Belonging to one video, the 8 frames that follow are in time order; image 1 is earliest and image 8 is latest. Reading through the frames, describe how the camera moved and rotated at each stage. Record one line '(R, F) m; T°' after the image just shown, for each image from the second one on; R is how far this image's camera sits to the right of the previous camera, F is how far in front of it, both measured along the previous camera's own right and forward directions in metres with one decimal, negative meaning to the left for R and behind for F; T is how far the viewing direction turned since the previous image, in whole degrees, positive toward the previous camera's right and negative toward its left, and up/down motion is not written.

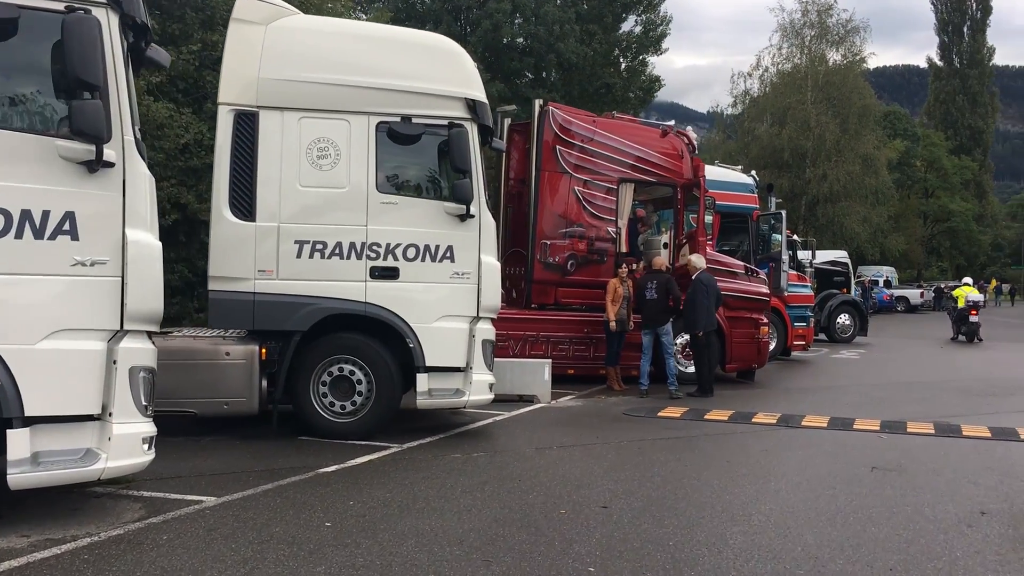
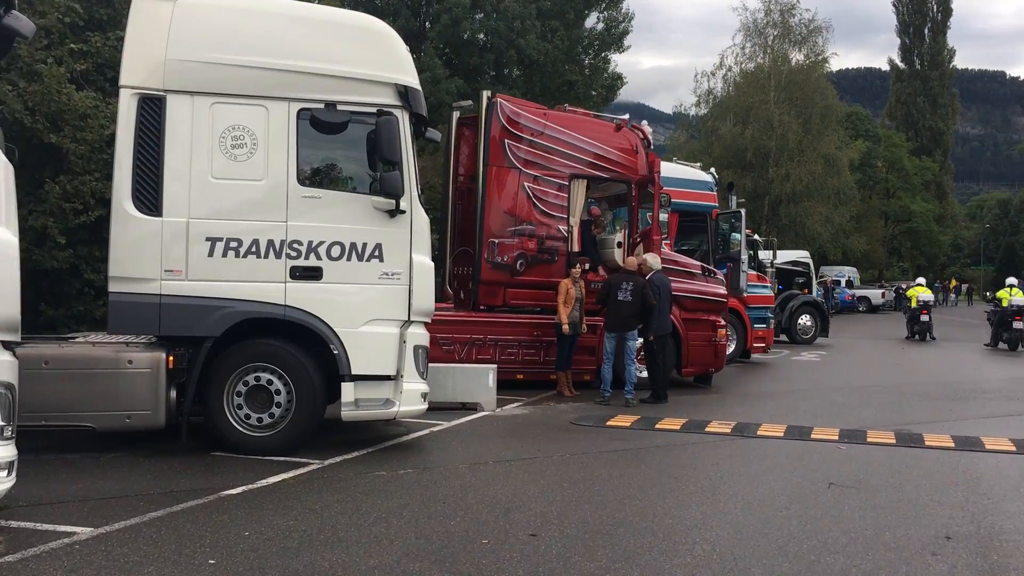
(+0.2, +0.5) m; +2°
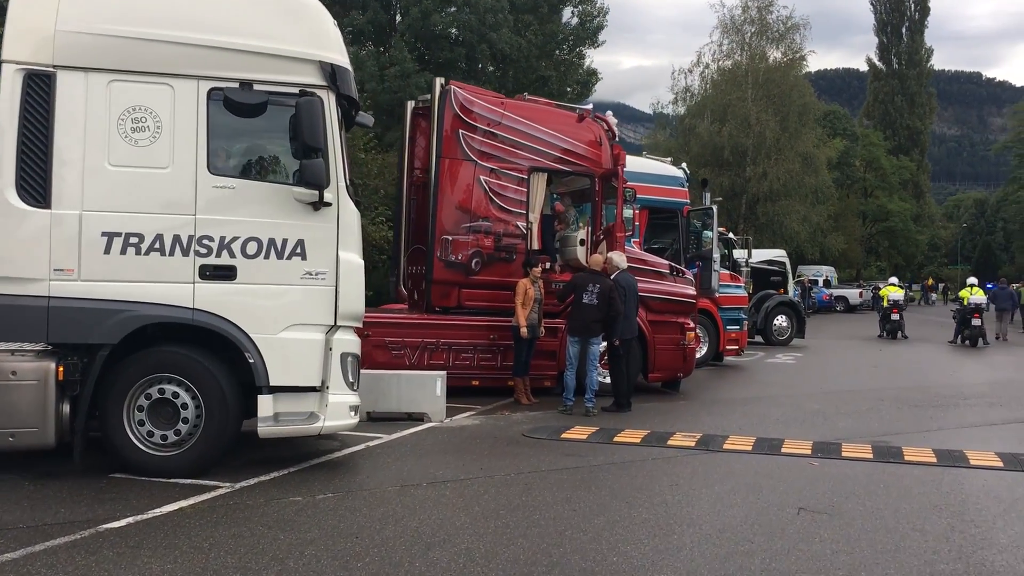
(+0.3, +0.7) m; +1°
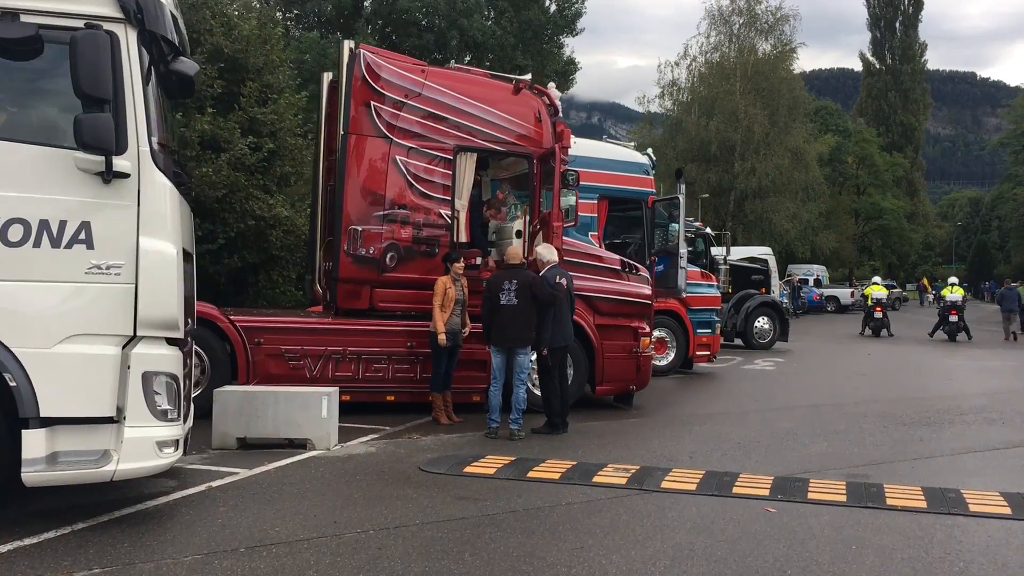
(+0.7, +1.5) m; 0°
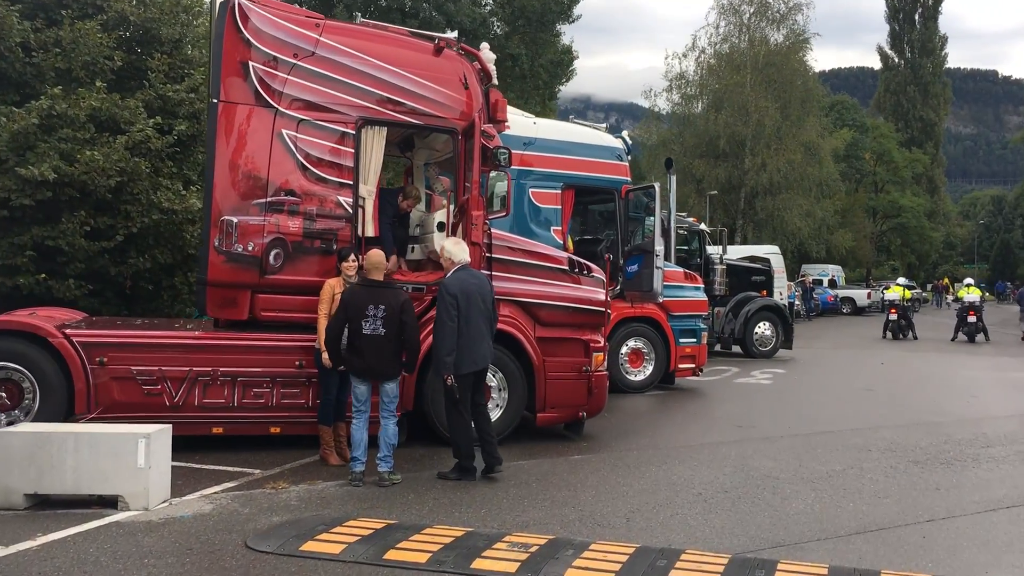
(+0.8, +1.7) m; -1°
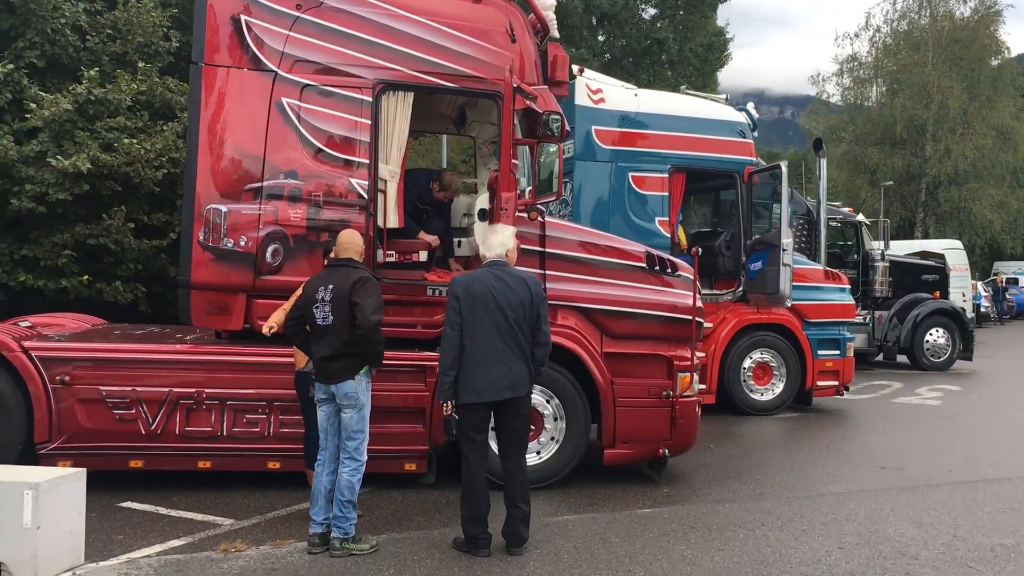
(+0.7, +1.6) m; -10°
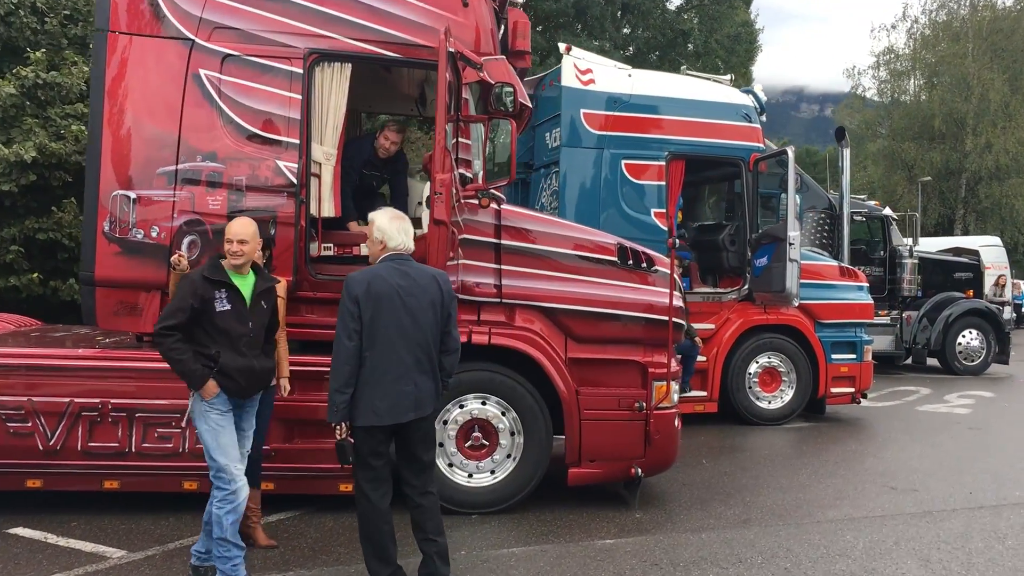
(+0.5, +0.7) m; -2°
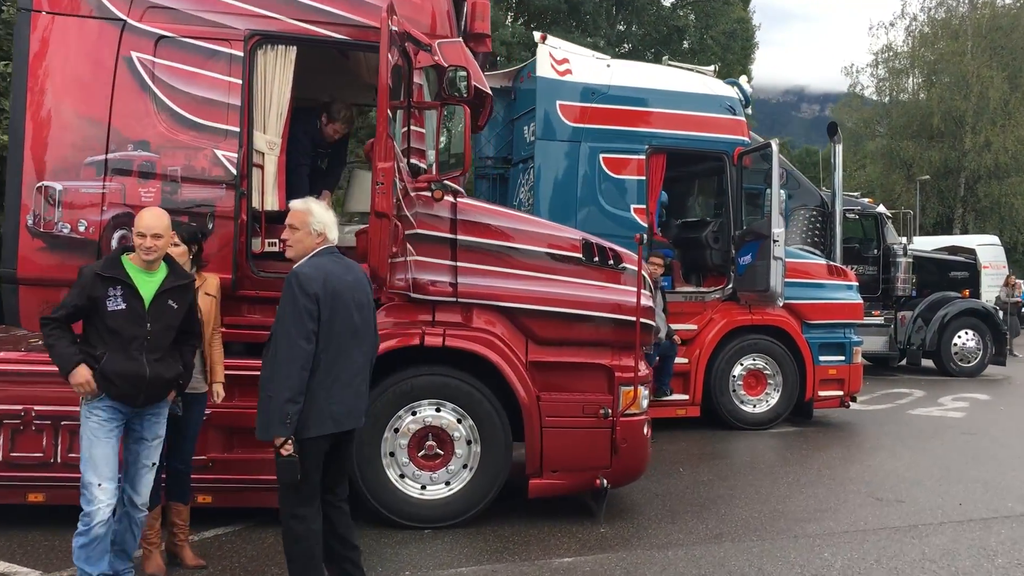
(+0.2, +0.4) m; 0°
